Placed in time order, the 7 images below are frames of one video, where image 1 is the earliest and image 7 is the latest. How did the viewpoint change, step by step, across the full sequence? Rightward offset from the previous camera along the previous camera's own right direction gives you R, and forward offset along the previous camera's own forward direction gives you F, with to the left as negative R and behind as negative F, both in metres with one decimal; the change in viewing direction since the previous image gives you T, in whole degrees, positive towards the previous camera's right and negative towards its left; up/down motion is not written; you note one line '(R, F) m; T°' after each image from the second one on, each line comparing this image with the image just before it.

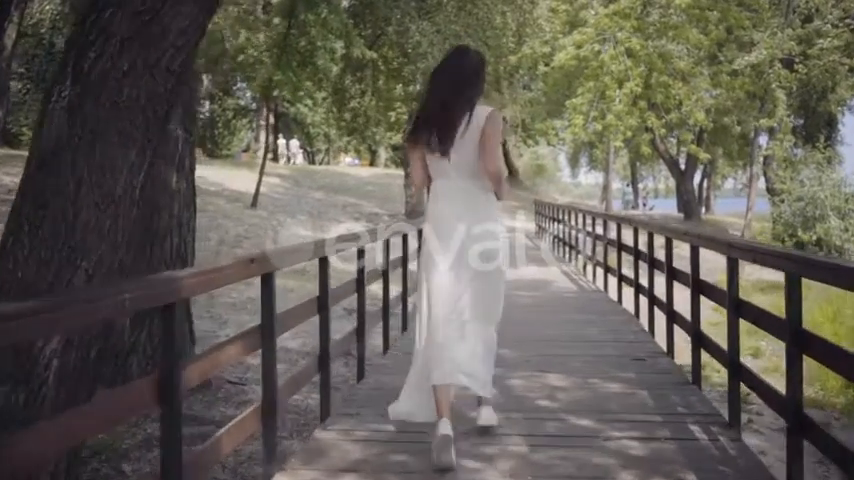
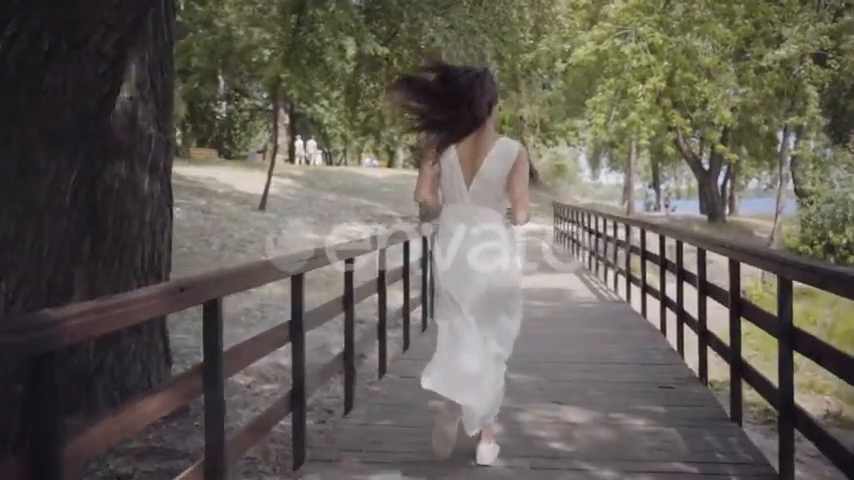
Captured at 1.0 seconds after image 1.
(+0.1, +0.8) m; -1°
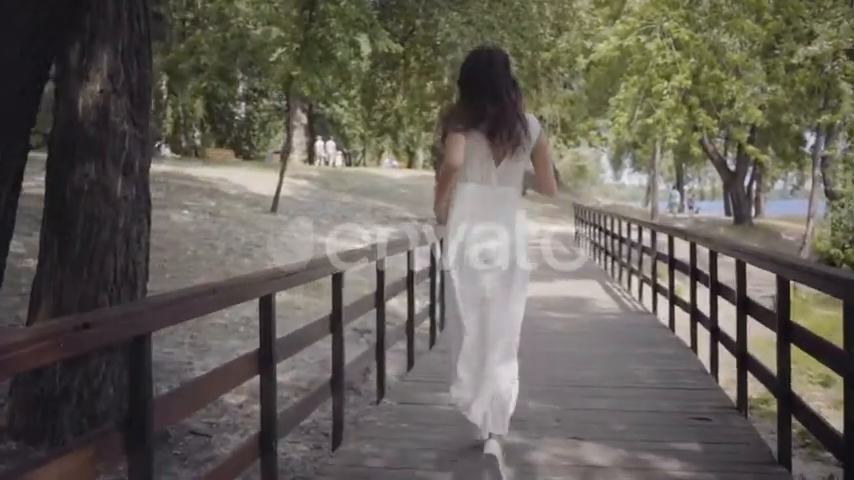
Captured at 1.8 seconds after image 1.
(+0.1, +0.7) m; -1°
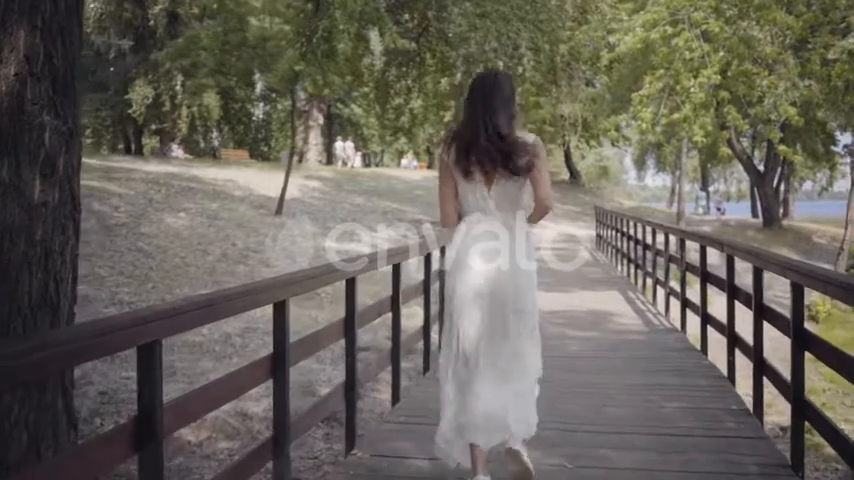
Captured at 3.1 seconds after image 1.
(+0.2, +1.0) m; -1°
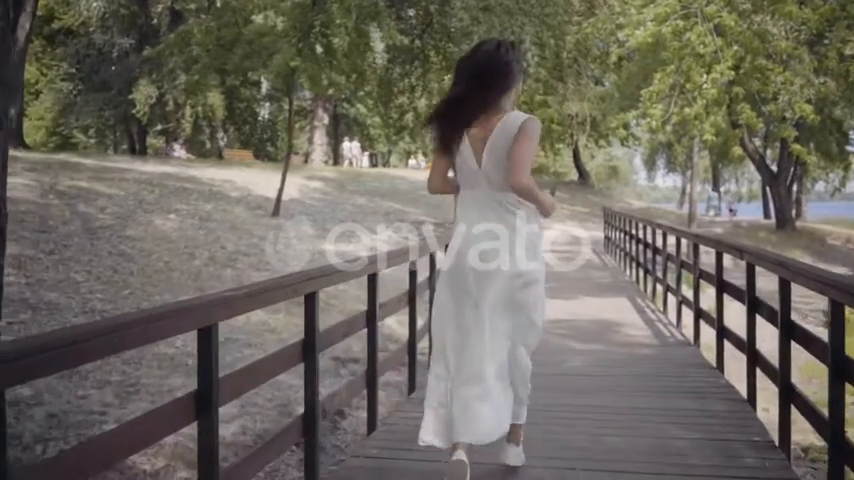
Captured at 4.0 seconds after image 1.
(+0.2, +0.7) m; -1°
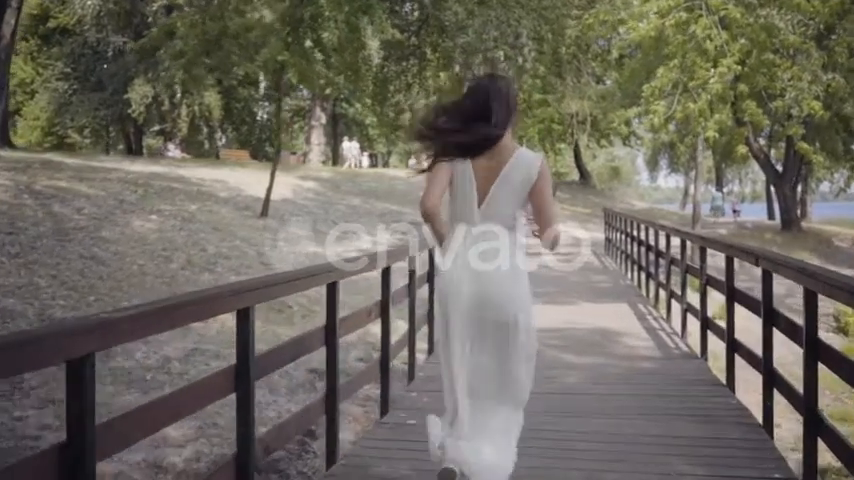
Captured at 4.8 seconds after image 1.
(+0.2, +0.7) m; 0°
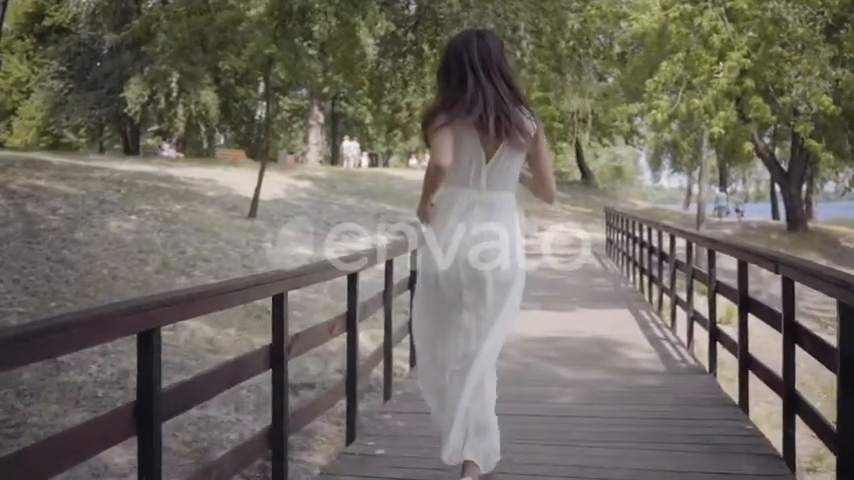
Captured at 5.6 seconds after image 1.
(+0.2, +0.7) m; 0°
